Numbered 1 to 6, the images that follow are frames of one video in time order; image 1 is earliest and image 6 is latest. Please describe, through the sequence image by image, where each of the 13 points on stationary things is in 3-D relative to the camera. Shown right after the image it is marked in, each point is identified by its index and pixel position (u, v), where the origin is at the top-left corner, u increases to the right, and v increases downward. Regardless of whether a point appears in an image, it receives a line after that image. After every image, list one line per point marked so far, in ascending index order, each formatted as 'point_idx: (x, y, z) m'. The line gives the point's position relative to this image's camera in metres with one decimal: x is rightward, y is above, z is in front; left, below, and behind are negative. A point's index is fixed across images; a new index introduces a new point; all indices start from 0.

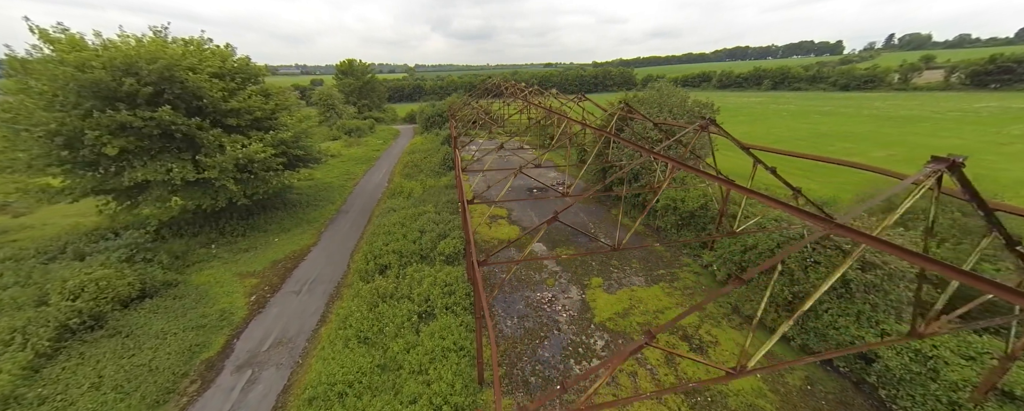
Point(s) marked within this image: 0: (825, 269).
0: (+8.0, -1.6, +8.3) m
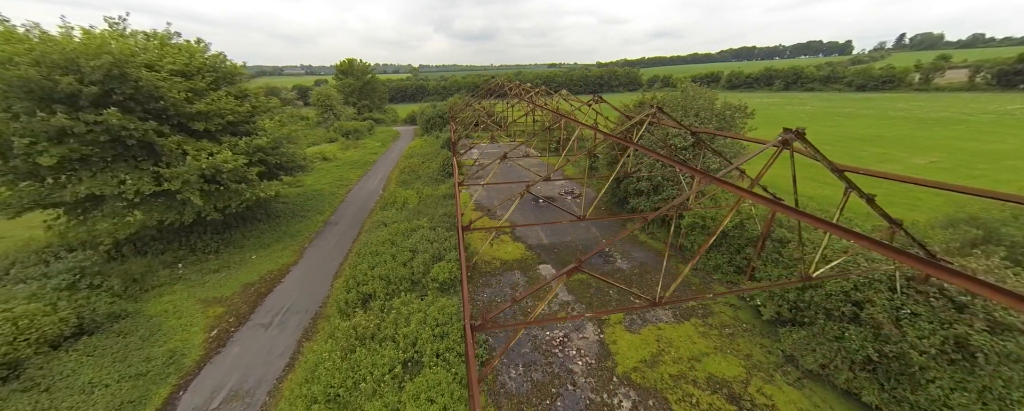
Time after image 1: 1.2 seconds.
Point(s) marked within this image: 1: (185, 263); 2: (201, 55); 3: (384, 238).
0: (+8.1, -2.3, +6.3) m
1: (-13.7, -2.4, +13.6) m
2: (-13.2, +6.3, +13.7) m
3: (-5.7, -1.4, +14.4) m
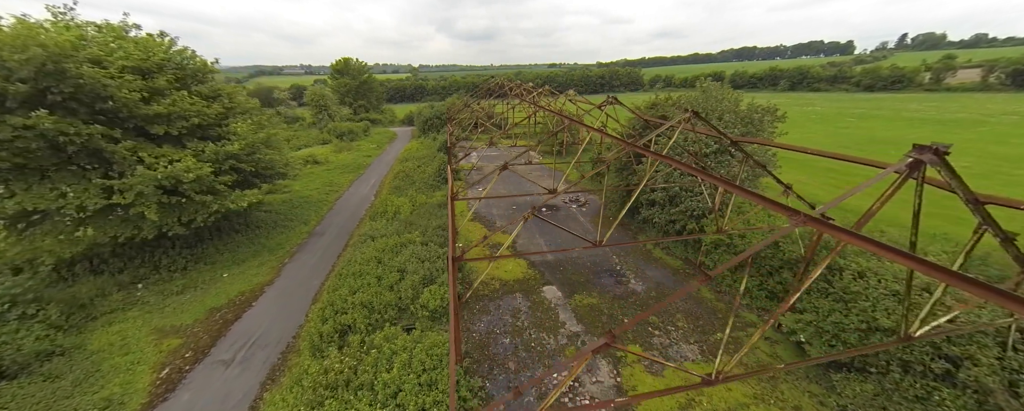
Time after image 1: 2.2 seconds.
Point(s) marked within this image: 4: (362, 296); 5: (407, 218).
0: (+8.1, -2.8, +4.8) m
1: (-13.7, -2.9, +12.1) m
2: (-13.2, +5.8, +12.3) m
3: (-5.6, -2.0, +12.9) m
4: (-4.8, -2.9, +10.5) m
5: (-5.4, -0.7, +16.8) m
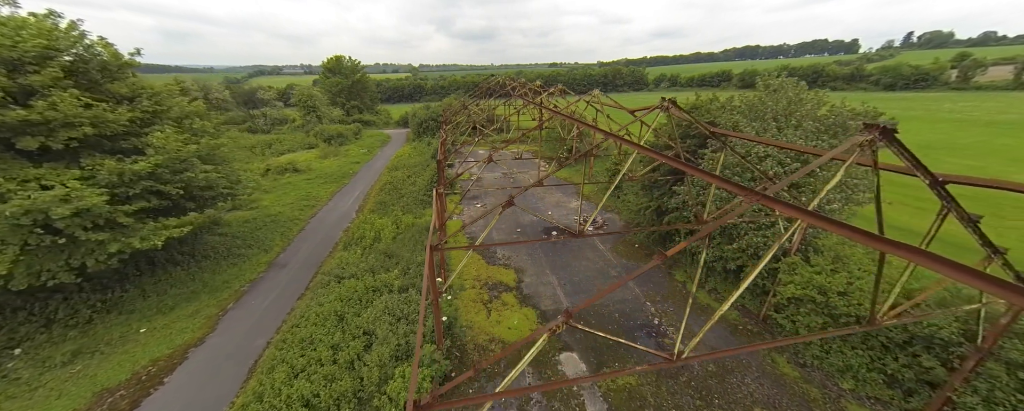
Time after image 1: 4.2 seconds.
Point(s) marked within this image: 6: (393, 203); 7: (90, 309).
0: (+8.3, -3.9, +1.6) m
1: (-13.5, -4.0, +9.0) m
2: (-13.0, +4.8, +9.1) m
3: (-5.5, -3.0, +9.8) m
4: (-4.7, -4.0, +7.4) m
5: (-5.2, -1.7, +13.6) m
6: (-6.9, +0.2, +19.0) m
7: (-13.3, -3.3, +10.3) m
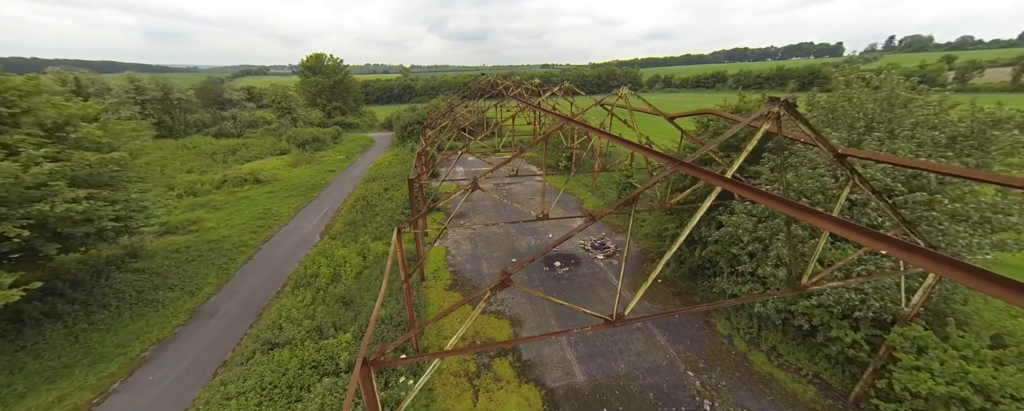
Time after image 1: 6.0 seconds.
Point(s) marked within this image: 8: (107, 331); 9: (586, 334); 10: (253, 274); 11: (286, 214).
0: (+8.4, -4.7, -1.1) m
1: (-13.5, -5.0, +5.7) m
2: (-13.1, +3.7, +5.9) m
3: (-5.6, -4.0, +6.7) m
4: (-4.7, -4.9, +4.3) m
5: (-5.4, -2.7, +10.5) m
6: (-7.3, -0.9, +15.9) m
7: (-13.4, -4.3, +7.0) m
8: (-12.1, -3.7, +9.8) m
9: (+2.2, -3.7, +9.4) m
10: (-10.5, -2.8, +13.3) m
11: (-13.1, -0.4, +18.8) m
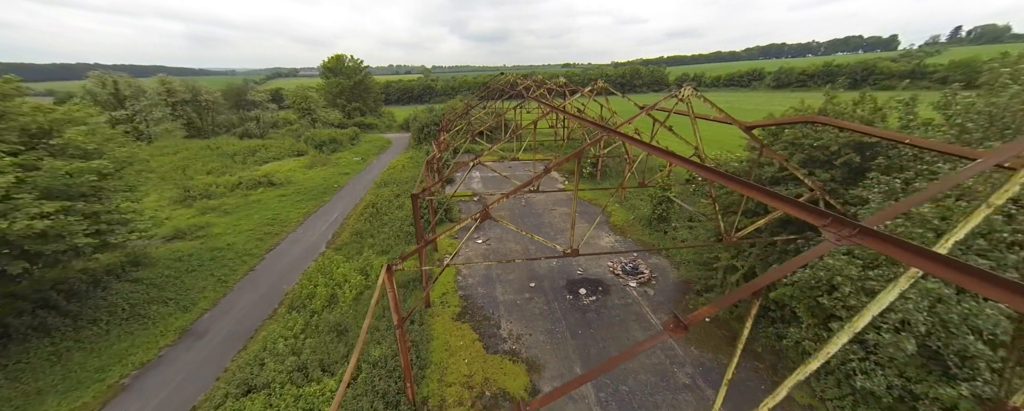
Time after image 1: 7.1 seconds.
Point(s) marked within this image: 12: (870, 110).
0: (+8.1, -5.5, -3.2) m
1: (-13.4, -5.3, +4.9) m
2: (-12.8, +3.4, +5.1) m
3: (-5.3, -4.5, +5.4) m
4: (-4.6, -5.4, +3.0) m
5: (-4.9, -3.2, +9.2) m
6: (-6.4, -1.3, +14.7) m
7: (-13.1, -4.6, +6.2) m
8: (-11.7, -4.1, +8.9) m
9: (+2.6, -4.3, +7.6) m
10: (-9.9, -3.1, +12.2) m
11: (-12.1, -0.8, +18.0) m
12: (+8.3, +2.3, +7.5) m
